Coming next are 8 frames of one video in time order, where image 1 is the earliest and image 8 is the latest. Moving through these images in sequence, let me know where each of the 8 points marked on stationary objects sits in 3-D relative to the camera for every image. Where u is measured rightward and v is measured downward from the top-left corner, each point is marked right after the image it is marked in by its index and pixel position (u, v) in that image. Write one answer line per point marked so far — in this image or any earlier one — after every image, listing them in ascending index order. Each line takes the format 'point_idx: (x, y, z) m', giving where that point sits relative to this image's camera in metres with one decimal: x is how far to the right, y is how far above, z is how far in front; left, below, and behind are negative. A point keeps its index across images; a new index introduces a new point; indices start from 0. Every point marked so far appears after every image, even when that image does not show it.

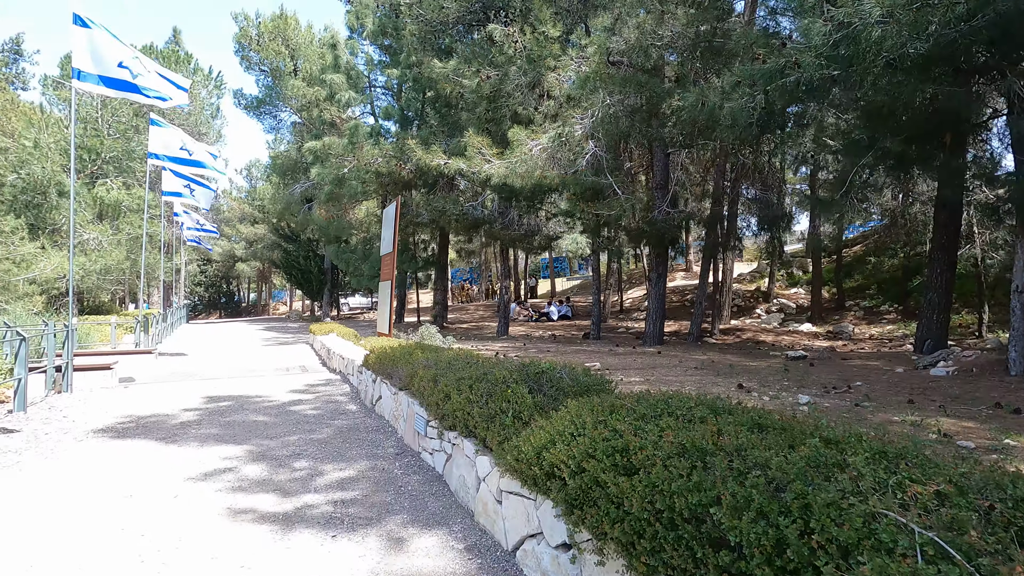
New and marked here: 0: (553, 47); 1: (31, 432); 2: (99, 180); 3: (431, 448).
0: (+0.9, +5.6, +12.5) m
1: (-4.8, -1.4, +5.3) m
2: (-15.2, +4.0, +19.8) m
3: (-0.6, -1.2, +4.0) m
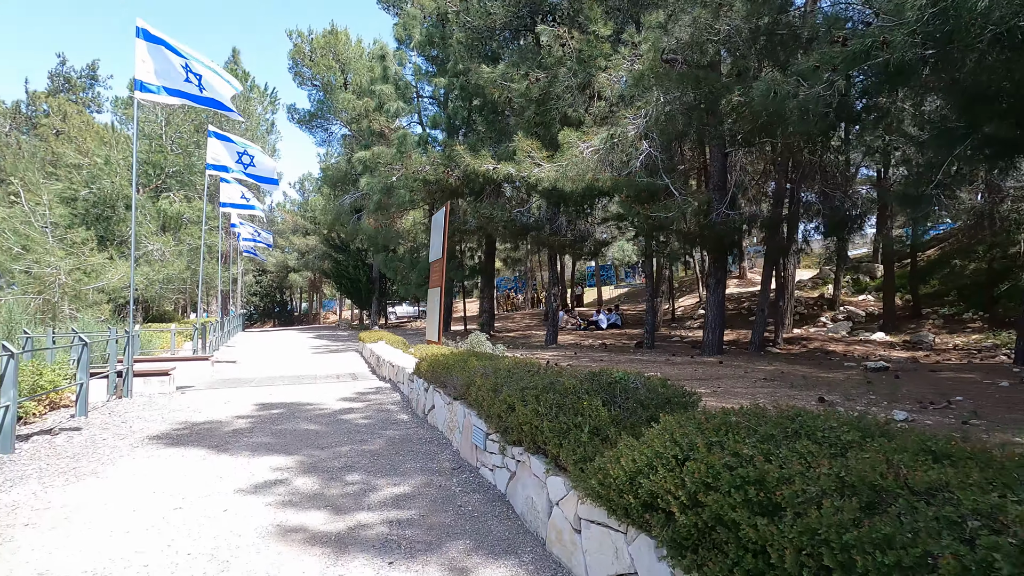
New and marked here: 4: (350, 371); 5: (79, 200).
0: (+2.1, +5.5, +12.1) m
1: (-4.2, -1.5, +5.3) m
2: (-13.5, +3.6, +20.7) m
3: (-0.1, -1.2, +3.7) m
4: (-3.4, -1.7, +11.2) m
5: (-14.5, +3.0, +18.0) m
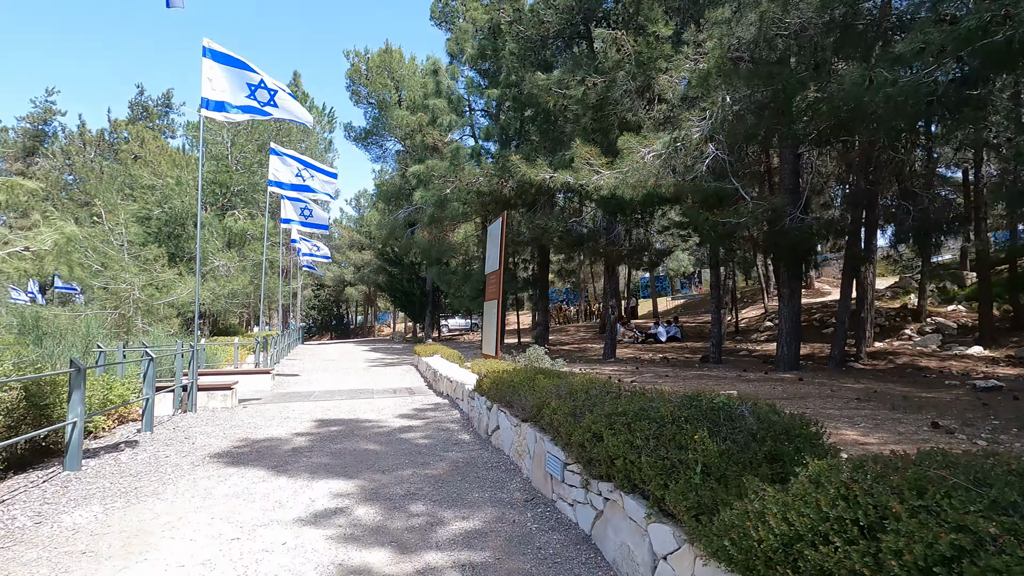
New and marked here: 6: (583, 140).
0: (+3.3, +5.2, +11.6) m
1: (-3.5, -1.6, +5.2) m
2: (-11.4, +3.1, +21.5) m
3: (+0.4, -1.3, +3.3) m
4: (-2.2, -2.0, +11.0) m
5: (-12.6, +2.4, +18.9) m
6: (+1.6, +3.3, +11.8) m
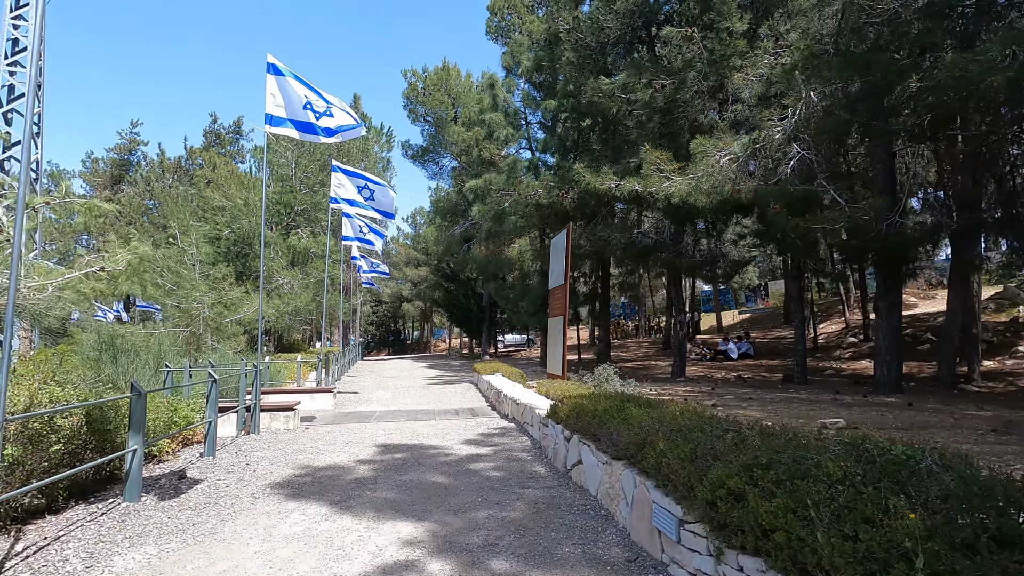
0: (+4.6, +4.9, +10.8) m
1: (-2.8, -1.8, +5.0) m
2: (-9.0, +2.4, +22.1) m
3: (+0.9, -1.4, +2.7) m
4: (-0.9, -2.3, +10.5) m
5: (-10.5, +1.8, +19.6) m
6: (+2.9, +3.0, +11.1) m
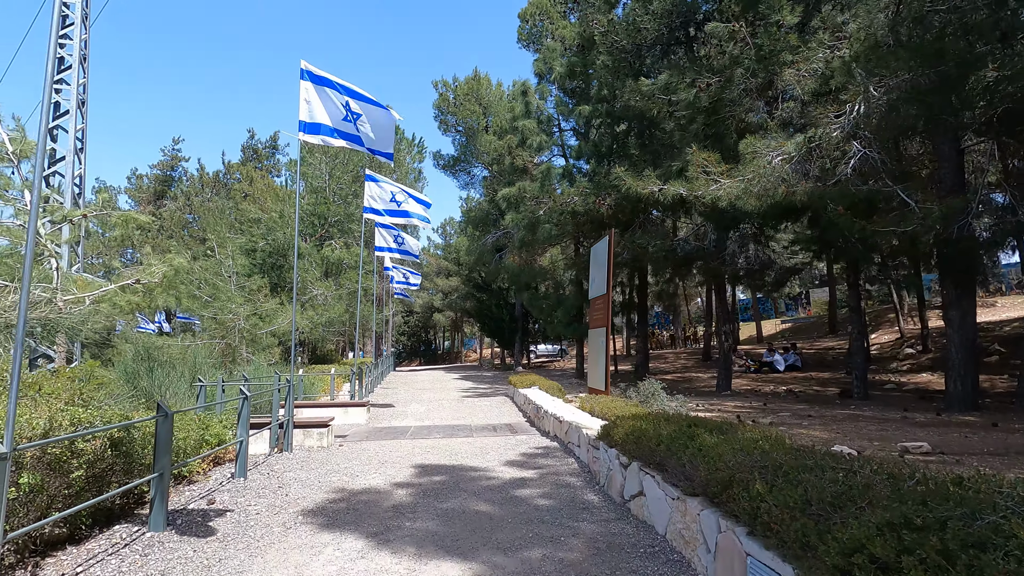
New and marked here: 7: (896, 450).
0: (+5.3, +4.8, +10.2) m
1: (-2.3, -1.9, +4.6) m
2: (-7.7, +1.9, +22.2) m
3: (+1.2, -1.4, +2.1) m
4: (-0.1, -2.5, +10.1) m
5: (-9.3, +1.4, +19.7) m
6: (+3.6, +2.8, +10.5) m
7: (+4.1, -1.7, +5.8) m
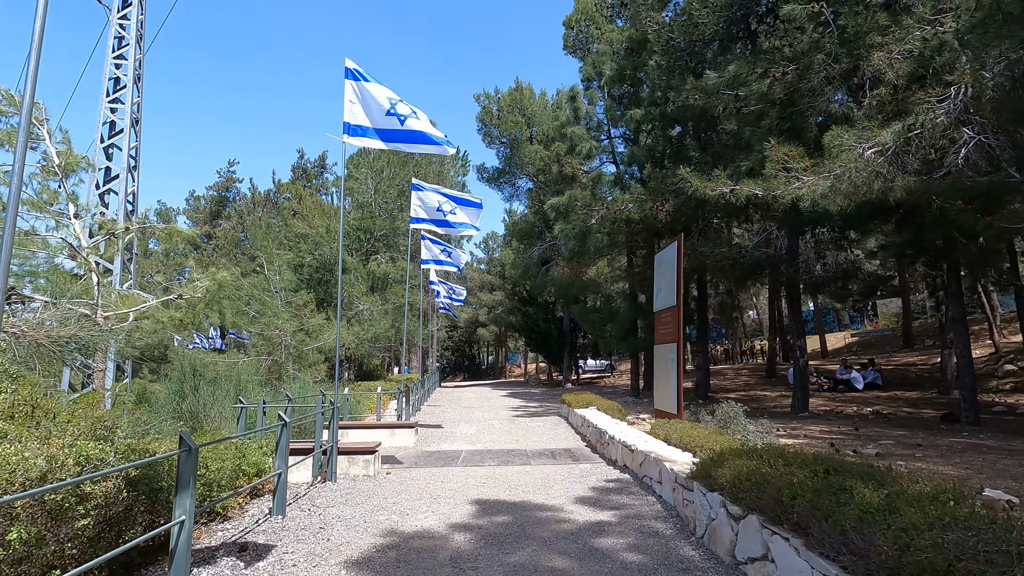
0: (+6.2, +4.6, +9.1) m
1: (-1.7, -2.0, +4.0) m
2: (-5.7, +1.3, +22.0) m
3: (+1.6, -1.4, +1.2) m
4: (+0.9, -2.7, +9.2) m
5: (-7.6, +0.8, +19.6) m
6: (+4.6, +2.6, +9.5) m
7: (+4.8, -1.8, +4.6) m
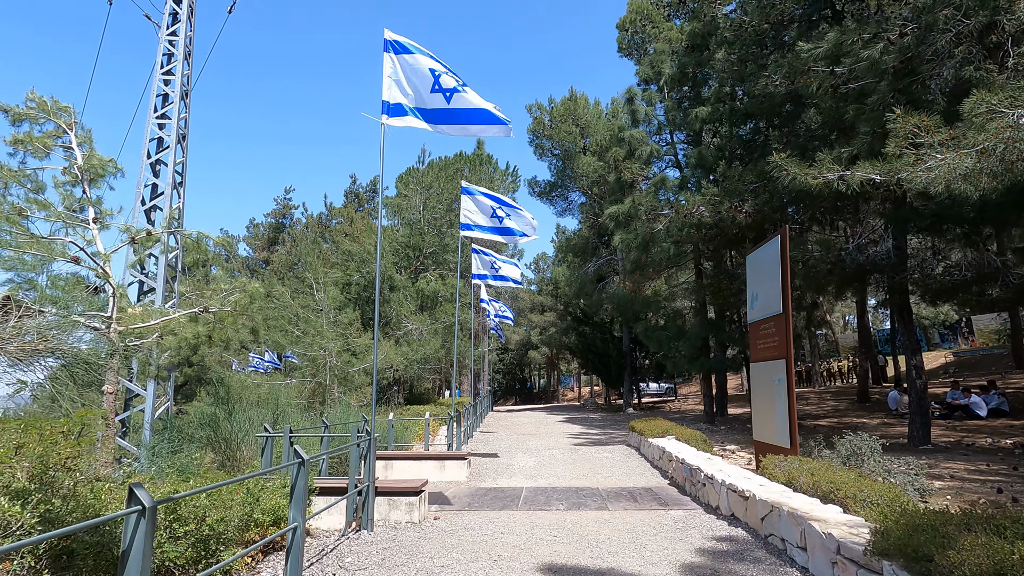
0: (+7.1, +4.6, +7.4) m
1: (-1.2, -2.0, +2.8) m
2: (-3.6, +0.5, +21.2) m
3: (+1.8, -1.2, -0.2) m
4: (+1.9, -2.9, +7.7) m
5: (-5.6, +0.1, +19.0) m
6: (+5.6, +2.5, +7.9) m
7: (+5.3, -1.6, +2.8) m
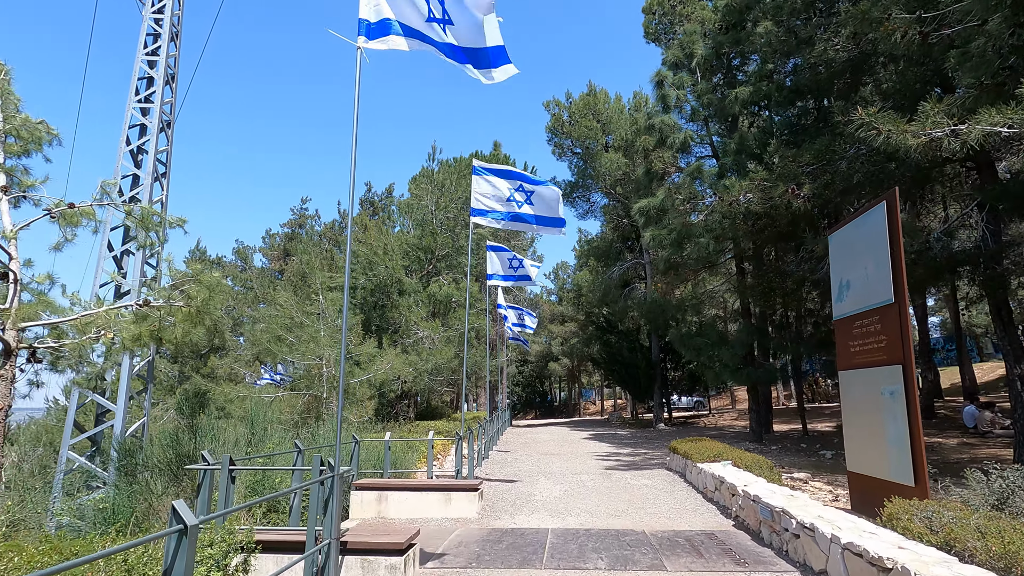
0: (+7.3, +4.8, +5.7) m
1: (-1.1, -1.7, +1.2) m
2: (-2.9, +0.3, +19.7) m
3: (+1.8, -0.8, -1.9) m
4: (+2.2, -2.7, +6.0) m
5: (-5.0, -0.1, +17.6) m
6: (+5.8, +2.7, +6.2) m
7: (+5.4, -1.4, +1.0) m
